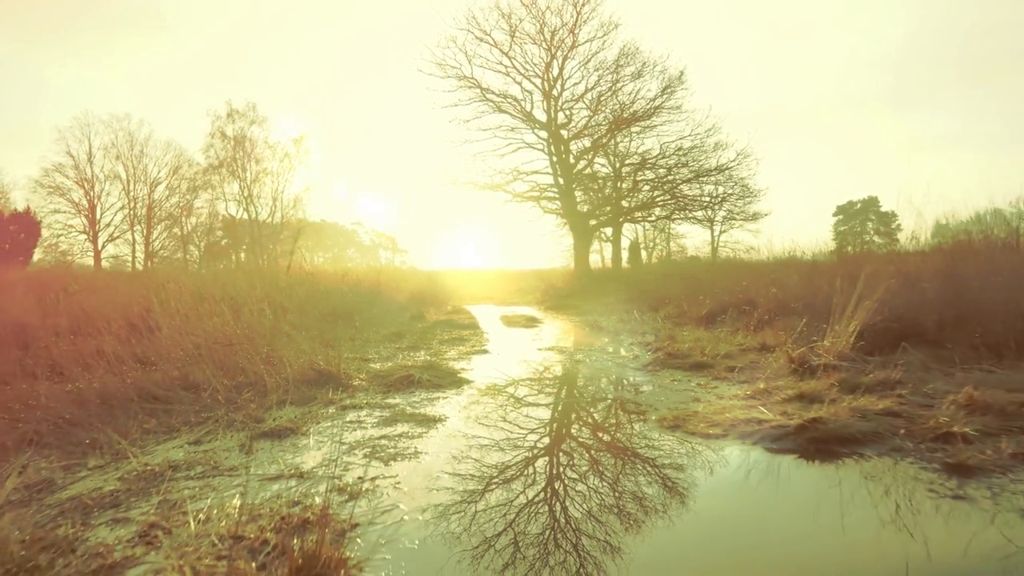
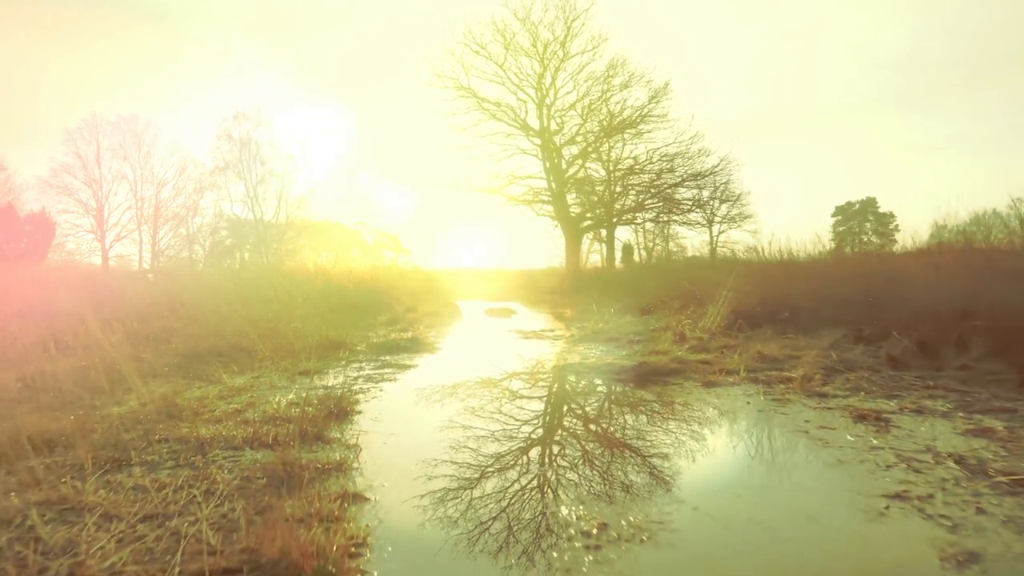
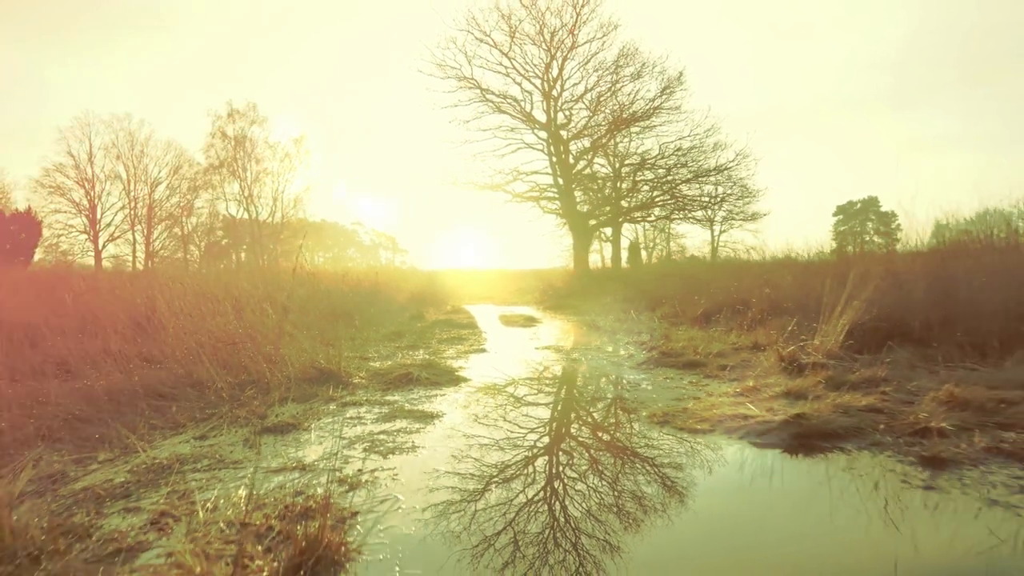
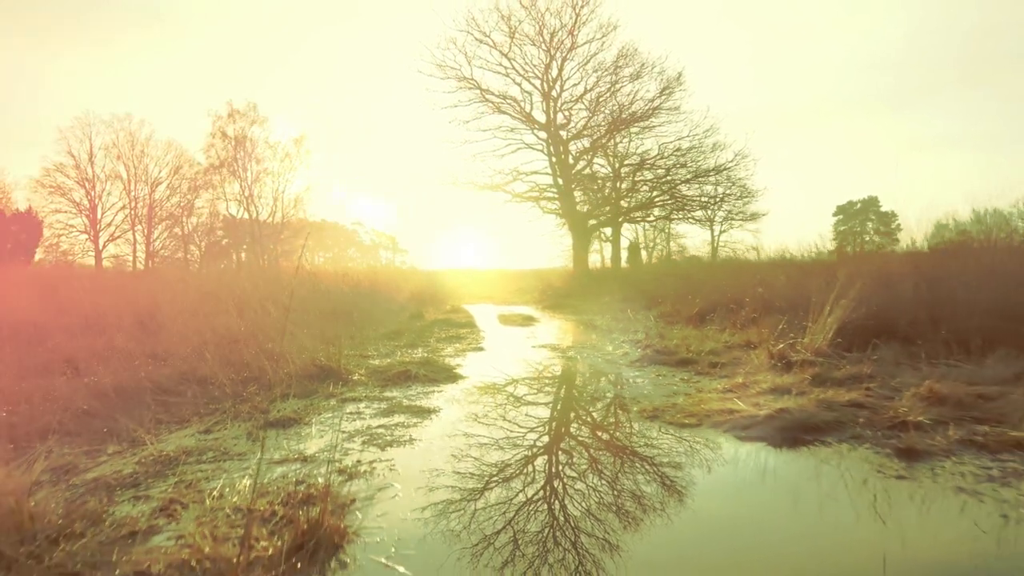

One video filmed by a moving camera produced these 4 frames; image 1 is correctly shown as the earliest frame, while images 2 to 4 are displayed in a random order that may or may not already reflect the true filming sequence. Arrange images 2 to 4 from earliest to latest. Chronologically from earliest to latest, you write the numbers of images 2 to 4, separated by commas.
3, 4, 2
